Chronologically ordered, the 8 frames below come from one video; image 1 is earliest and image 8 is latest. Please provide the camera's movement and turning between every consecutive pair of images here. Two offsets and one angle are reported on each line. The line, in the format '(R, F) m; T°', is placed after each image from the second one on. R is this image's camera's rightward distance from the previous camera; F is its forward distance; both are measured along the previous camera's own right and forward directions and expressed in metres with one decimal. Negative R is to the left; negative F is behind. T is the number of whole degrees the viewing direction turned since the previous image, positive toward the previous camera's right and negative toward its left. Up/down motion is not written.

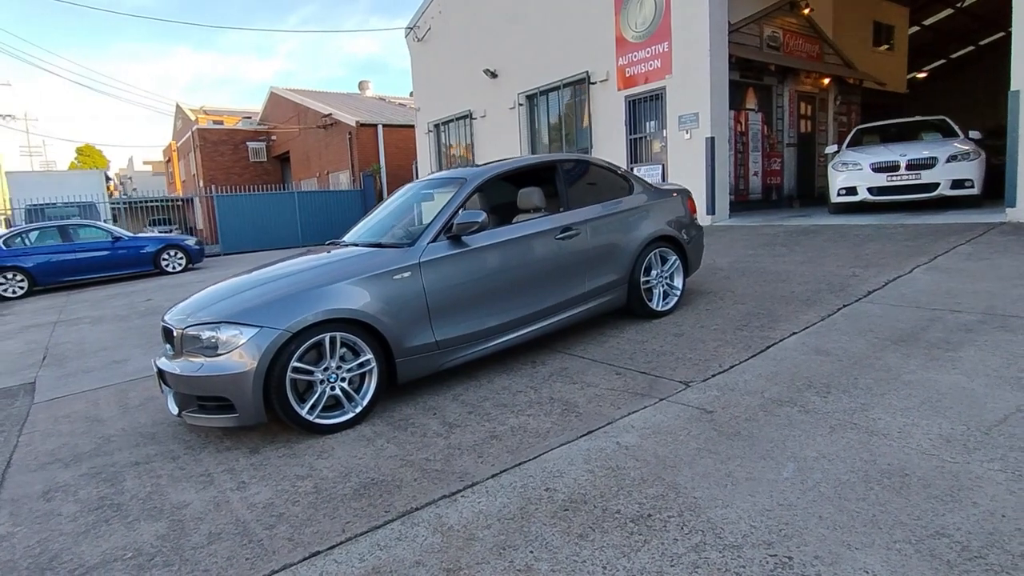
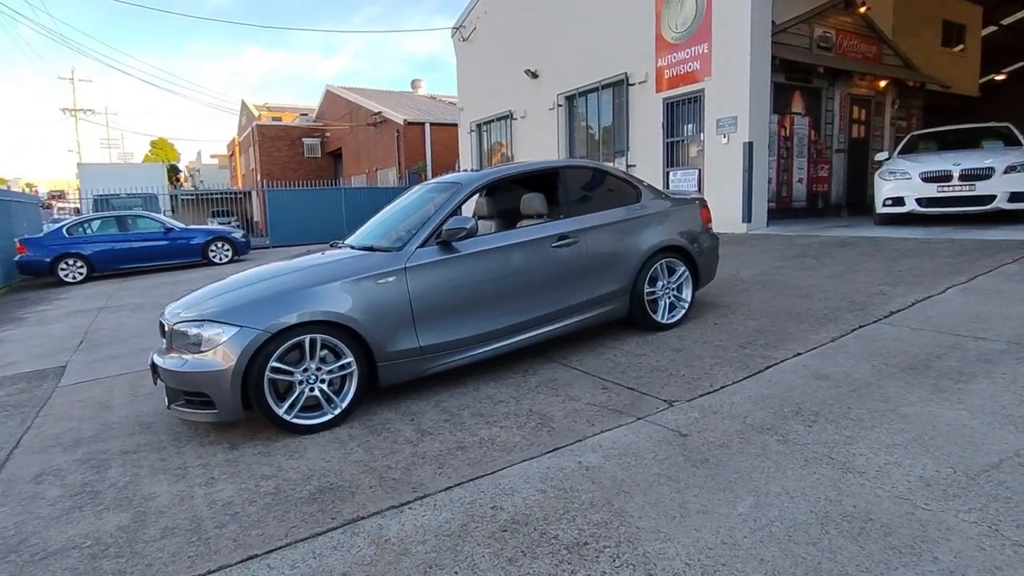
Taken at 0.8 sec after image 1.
(+0.4, +0.1) m; -5°
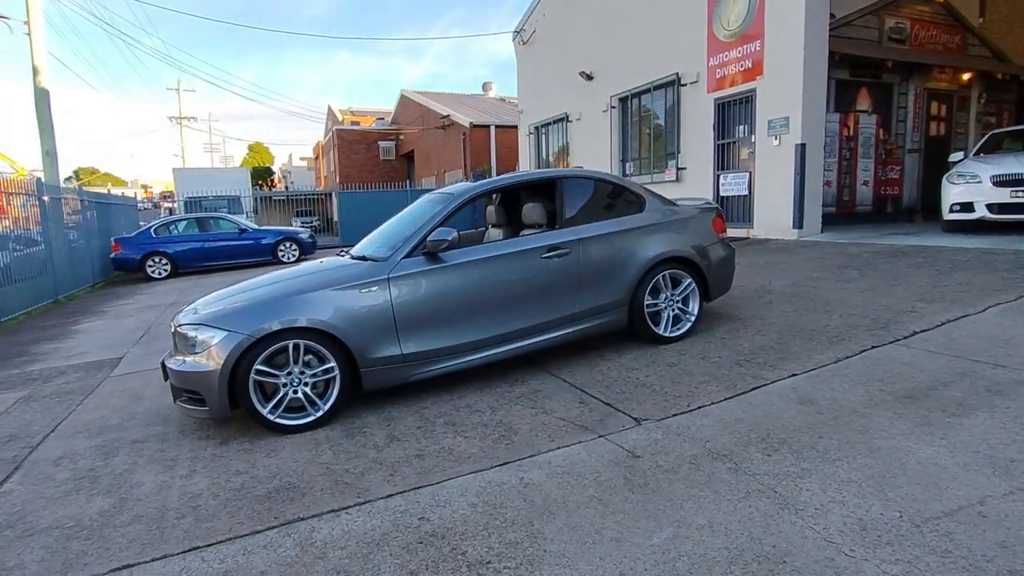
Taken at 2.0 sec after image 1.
(+0.7, 0.0) m; -8°
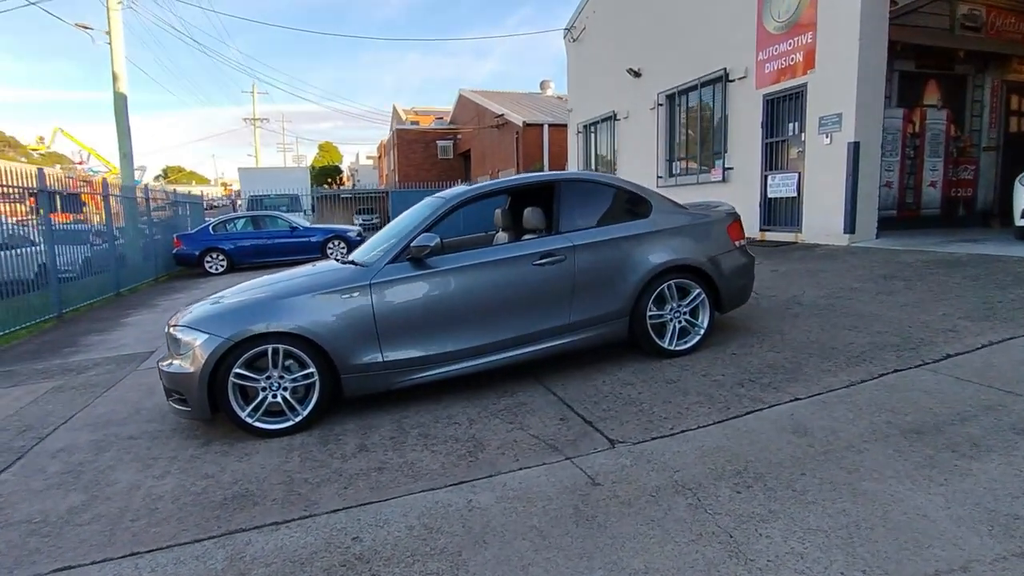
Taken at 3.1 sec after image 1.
(+0.5, +0.2) m; -6°
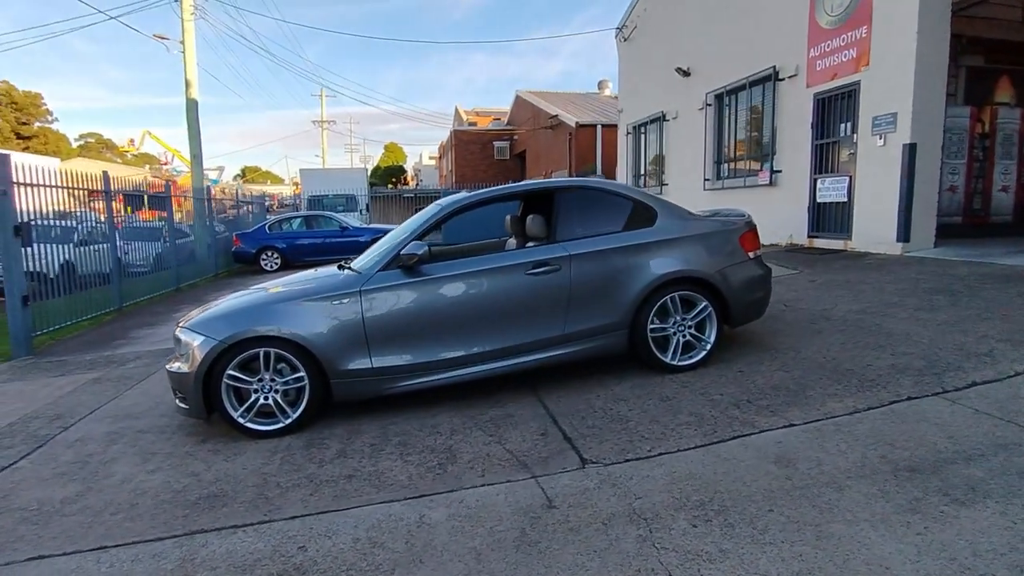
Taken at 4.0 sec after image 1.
(+0.5, +0.1) m; -6°
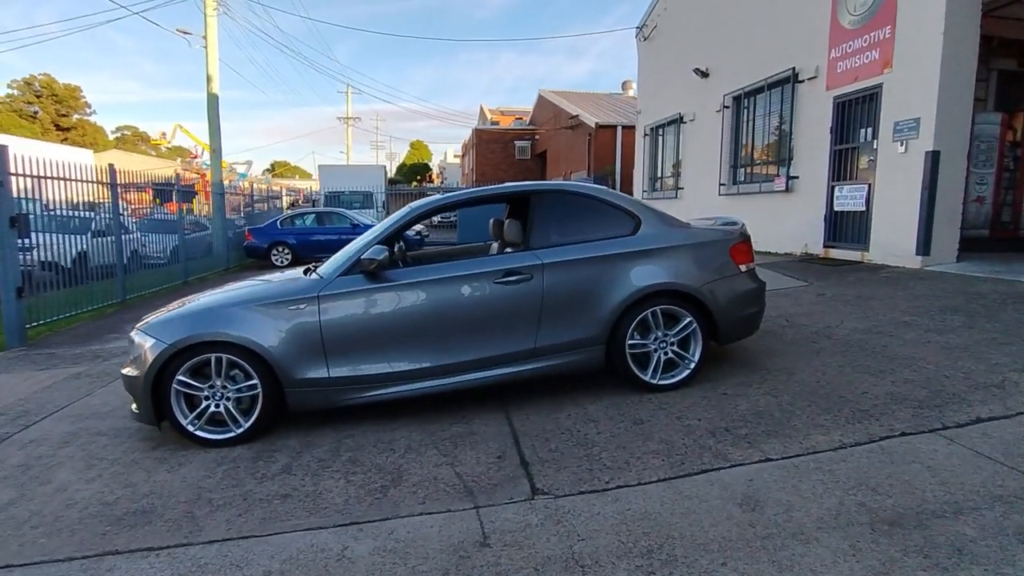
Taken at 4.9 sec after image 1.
(+0.4, +0.3) m; -2°
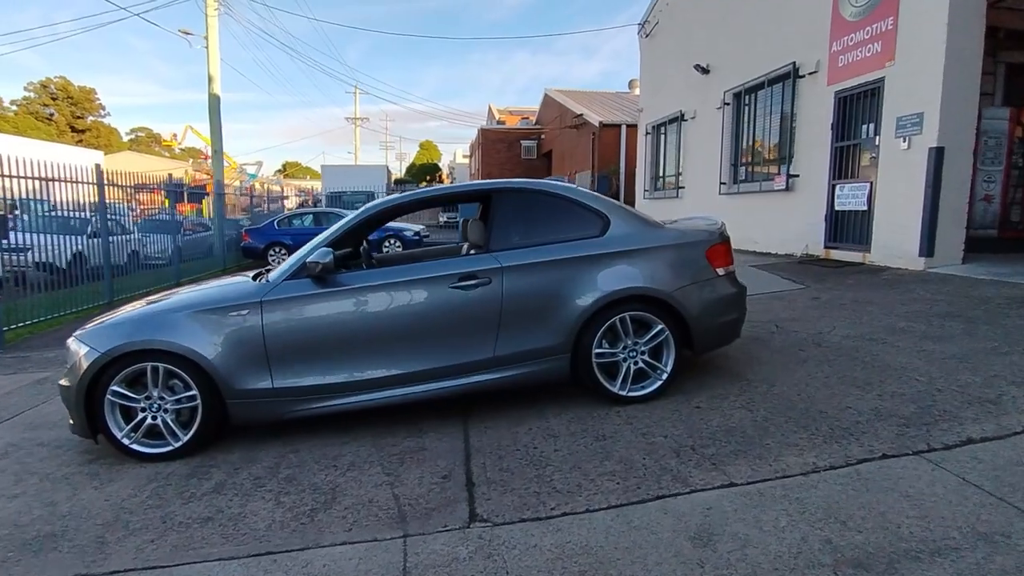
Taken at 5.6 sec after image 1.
(+0.4, +0.3) m; -1°
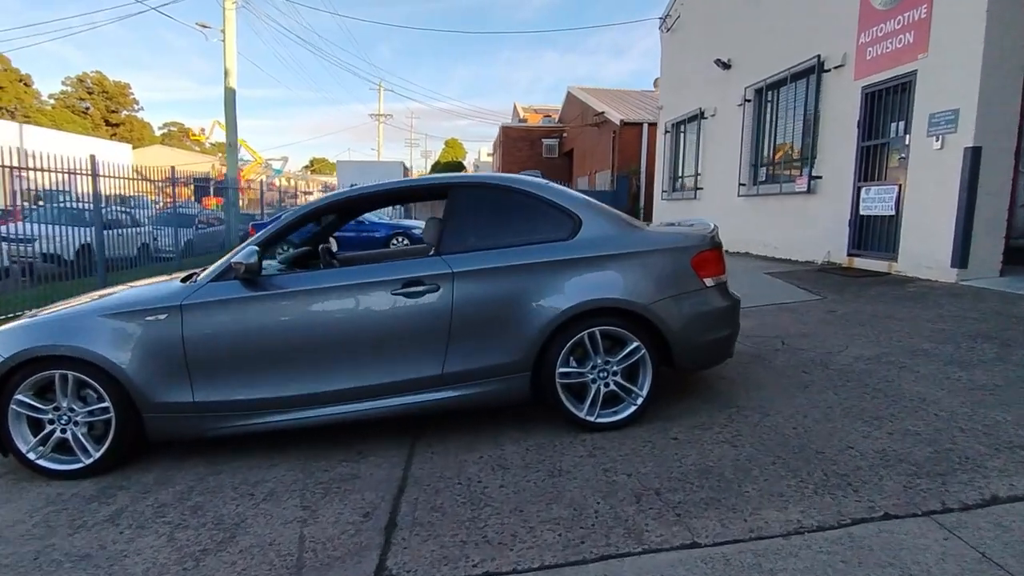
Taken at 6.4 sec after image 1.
(+0.4, +0.5) m; -2°
